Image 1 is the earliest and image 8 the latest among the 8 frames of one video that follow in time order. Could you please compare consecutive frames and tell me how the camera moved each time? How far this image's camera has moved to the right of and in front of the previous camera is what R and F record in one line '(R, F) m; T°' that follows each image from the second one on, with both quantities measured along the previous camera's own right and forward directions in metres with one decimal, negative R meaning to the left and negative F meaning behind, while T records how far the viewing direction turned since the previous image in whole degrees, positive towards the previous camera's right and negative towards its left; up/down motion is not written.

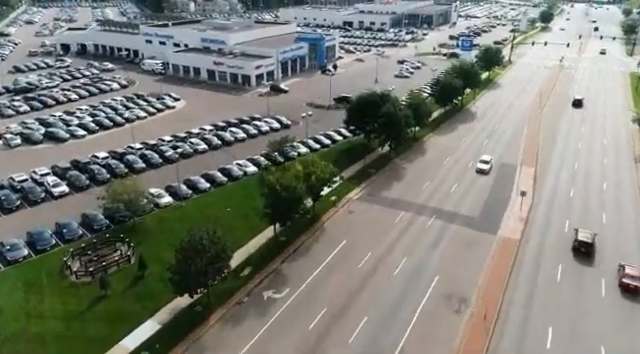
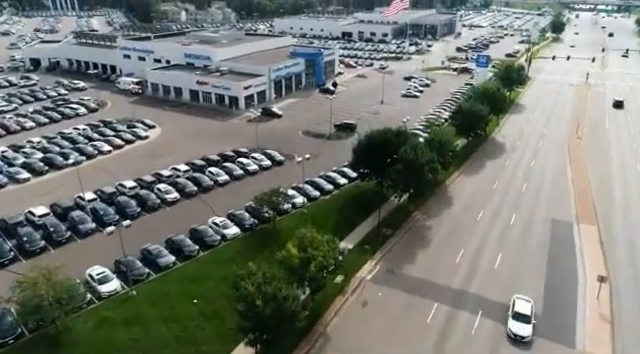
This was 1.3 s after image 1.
(-0.2, +9.6) m; 0°
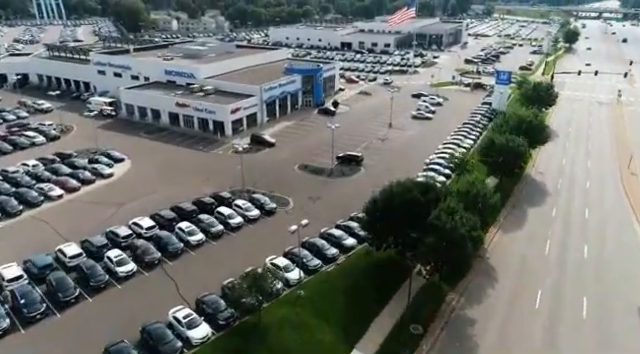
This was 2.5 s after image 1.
(-0.2, +9.2) m; 0°
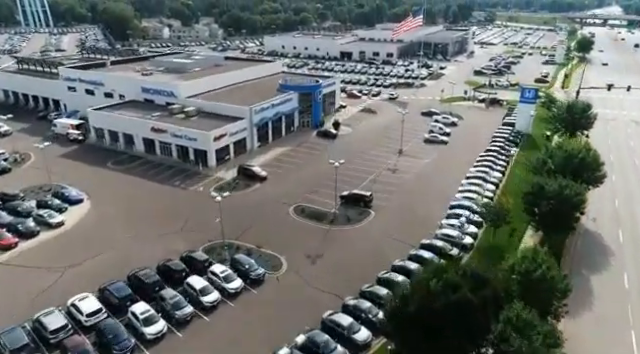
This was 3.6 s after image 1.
(-0.2, +8.5) m; 0°
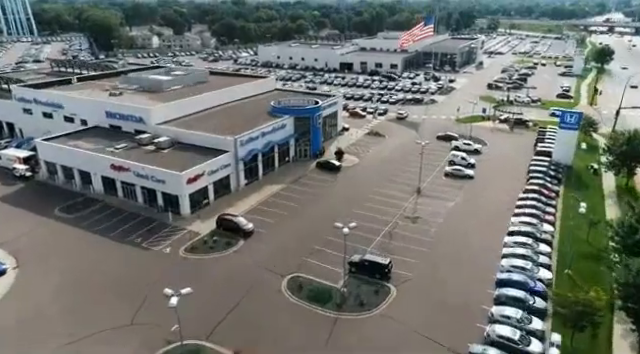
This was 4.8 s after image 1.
(-0.3, +9.7) m; 0°
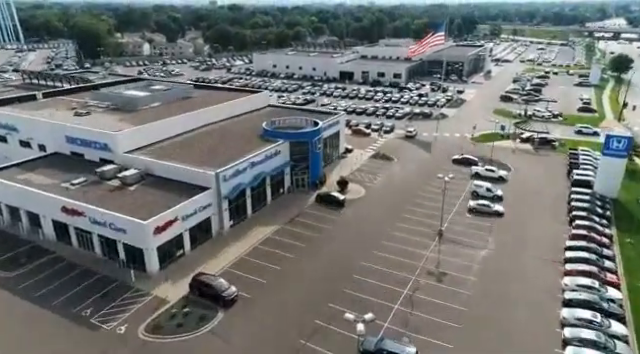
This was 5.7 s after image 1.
(-0.2, +7.7) m; 0°
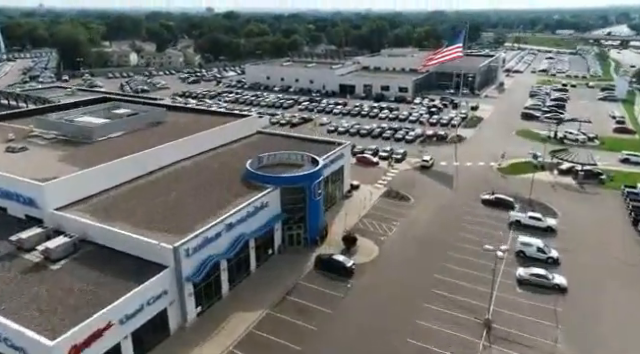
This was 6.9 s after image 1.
(-0.2, +10.2) m; 0°
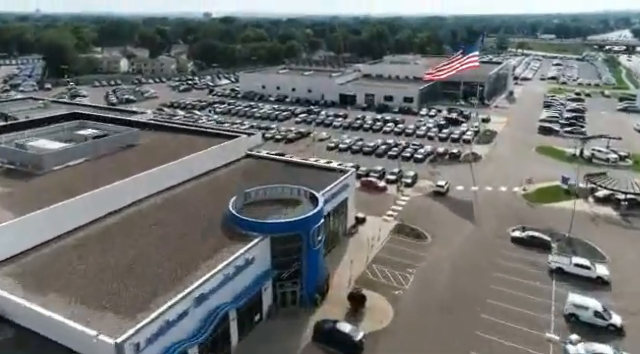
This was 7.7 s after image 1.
(-0.1, +6.9) m; 0°
